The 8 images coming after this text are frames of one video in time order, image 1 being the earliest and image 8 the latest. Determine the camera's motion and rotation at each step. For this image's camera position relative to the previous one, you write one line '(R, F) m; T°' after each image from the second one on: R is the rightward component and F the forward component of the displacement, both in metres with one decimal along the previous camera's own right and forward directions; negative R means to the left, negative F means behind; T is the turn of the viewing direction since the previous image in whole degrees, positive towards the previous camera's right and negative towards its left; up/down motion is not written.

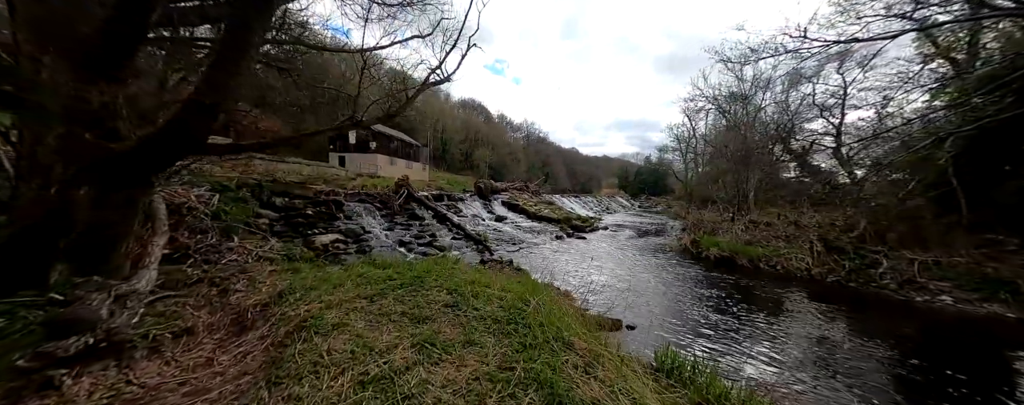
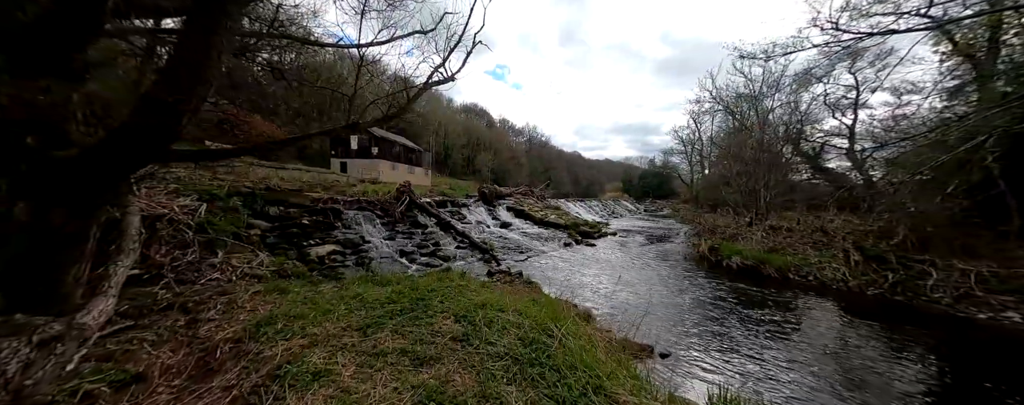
(-0.2, +0.5) m; 0°
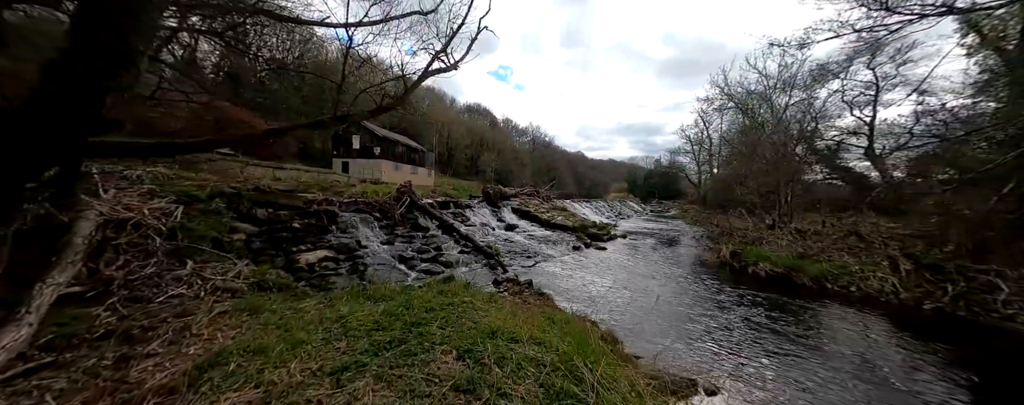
(-0.1, +0.7) m; -1°
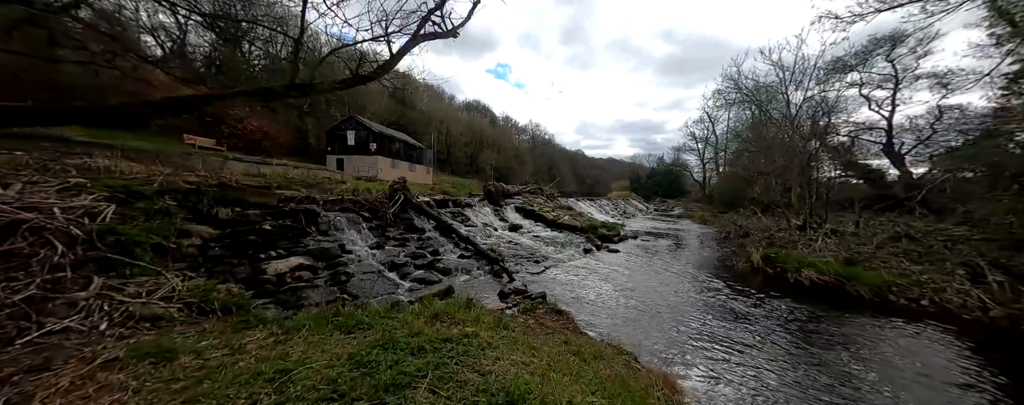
(-0.2, +1.1) m; 0°
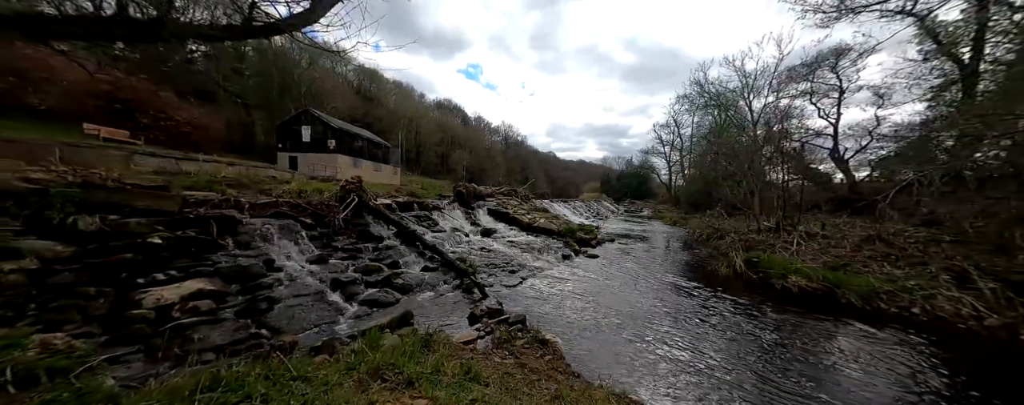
(0.0, +1.0) m; +6°
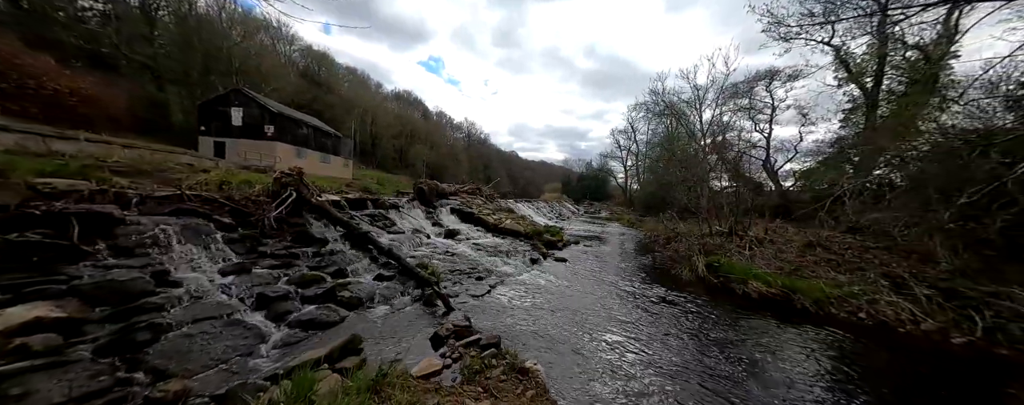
(-0.2, +0.7) m; +8°
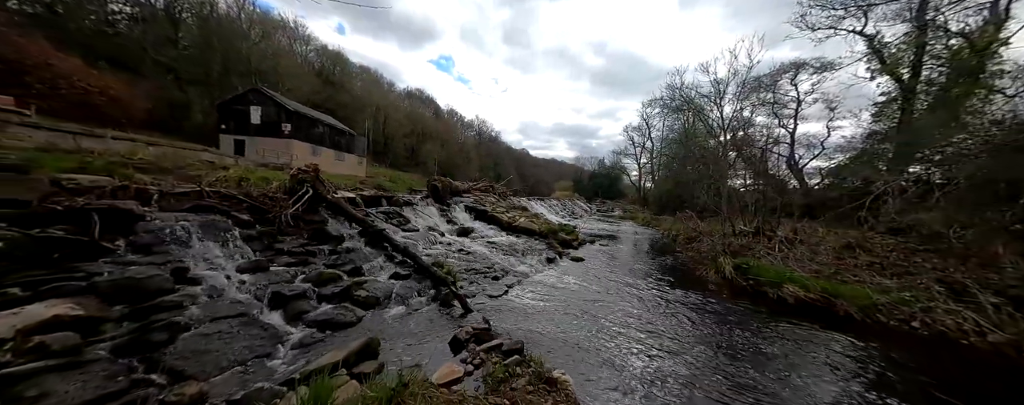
(-0.2, +0.2) m; -2°
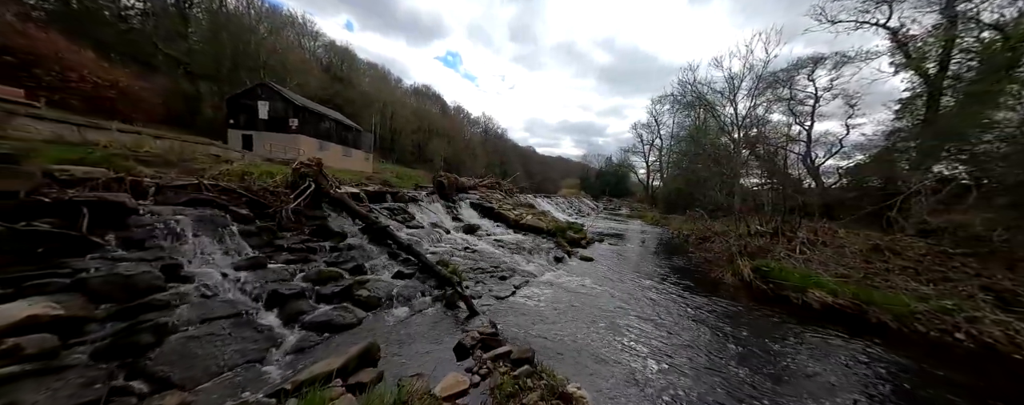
(-0.1, +0.3) m; -1°
